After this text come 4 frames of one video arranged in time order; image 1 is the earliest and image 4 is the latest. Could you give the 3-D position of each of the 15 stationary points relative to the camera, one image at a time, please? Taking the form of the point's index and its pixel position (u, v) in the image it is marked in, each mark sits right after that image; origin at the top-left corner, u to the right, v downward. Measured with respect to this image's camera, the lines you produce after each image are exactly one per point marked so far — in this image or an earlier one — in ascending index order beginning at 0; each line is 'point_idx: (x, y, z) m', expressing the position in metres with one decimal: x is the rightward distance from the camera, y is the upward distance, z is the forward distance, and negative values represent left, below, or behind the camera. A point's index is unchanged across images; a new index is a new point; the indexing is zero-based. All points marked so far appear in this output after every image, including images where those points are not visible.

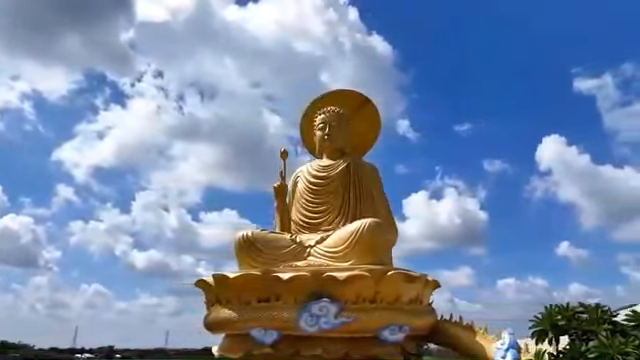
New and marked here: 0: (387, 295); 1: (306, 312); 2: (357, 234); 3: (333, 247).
0: (+1.1, -1.9, +7.9) m
1: (-0.2, -2.2, +7.9) m
2: (+0.7, -1.0, +8.8) m
3: (+0.2, -1.3, +8.9) m
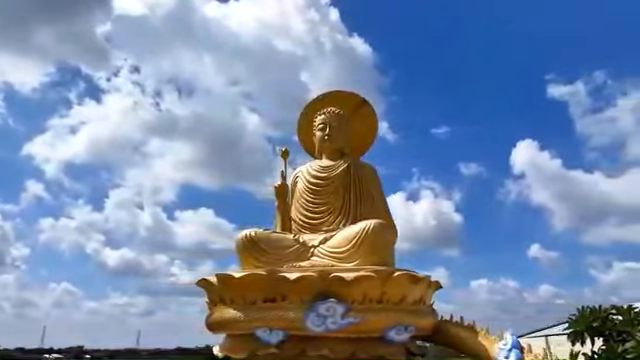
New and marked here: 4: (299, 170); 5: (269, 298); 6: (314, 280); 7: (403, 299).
0: (+1.2, -2.0, +8.0) m
1: (-0.1, -2.2, +7.9) m
2: (+0.8, -1.0, +8.8) m
3: (+0.3, -1.3, +9.0) m
4: (-0.5, +0.2, +11.2) m
5: (-0.9, -2.0, +8.2) m
6: (-0.1, -1.7, +8.0) m
7: (+1.4, -2.0, +8.1) m
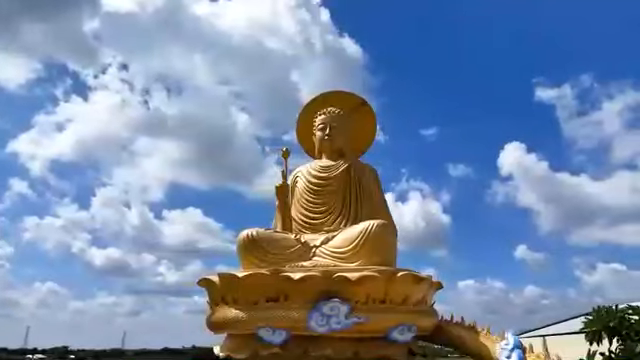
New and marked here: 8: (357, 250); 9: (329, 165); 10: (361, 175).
0: (+1.3, -2.0, +8.0) m
1: (-0.1, -2.2, +7.9) m
2: (+0.8, -1.0, +8.9) m
3: (+0.4, -1.3, +9.0) m
4: (-0.5, +0.2, +11.1) m
5: (-0.8, -2.0, +8.2) m
6: (0.0, -1.7, +8.0) m
7: (+1.5, -2.0, +8.1) m
8: (+0.7, -1.3, +8.8) m
9: (+0.2, +0.3, +10.9) m
10: (+0.9, +0.1, +10.8) m
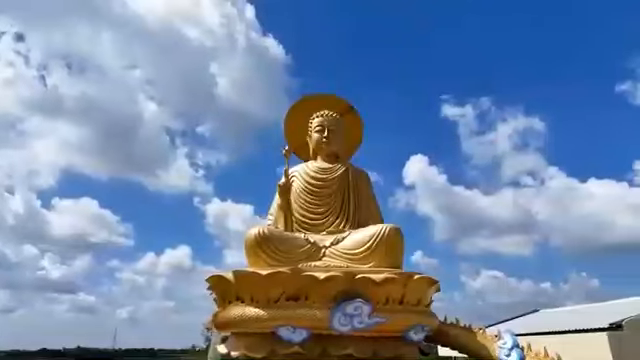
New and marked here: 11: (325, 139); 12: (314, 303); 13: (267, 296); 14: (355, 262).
0: (+1.6, -2.1, +8.4) m
1: (+0.3, -2.2, +8.0) m
2: (+1.1, -1.1, +9.2) m
3: (+0.6, -1.3, +9.2) m
4: (-0.6, +0.3, +11.2) m
5: (-0.5, -2.0, +8.2) m
6: (+0.4, -1.7, +8.1) m
7: (+1.8, -2.2, +8.6) m
8: (+0.9, -1.4, +9.1) m
9: (+0.1, +0.3, +11.0) m
10: (+0.9, 0.0, +11.1) m
11: (+0.1, +1.0, +11.5) m
12: (-0.1, -2.1, +8.1) m
13: (-0.9, -2.0, +8.2) m
14: (+0.6, -1.6, +9.1) m
